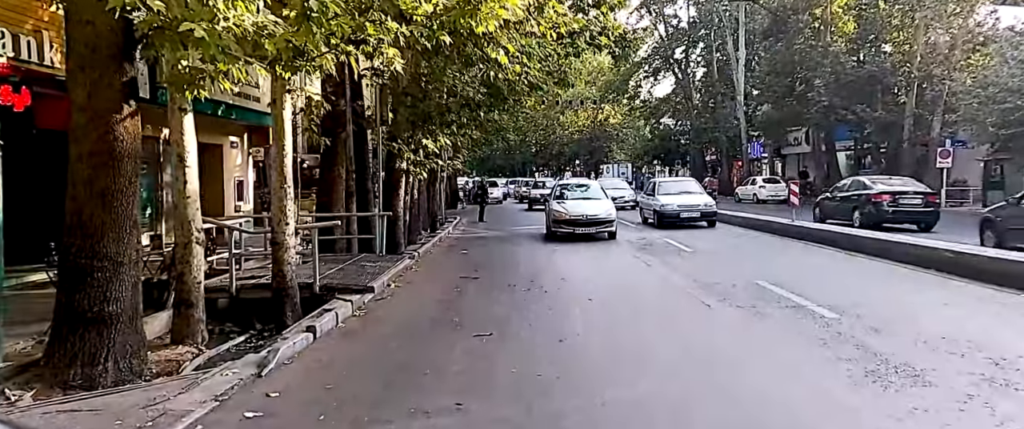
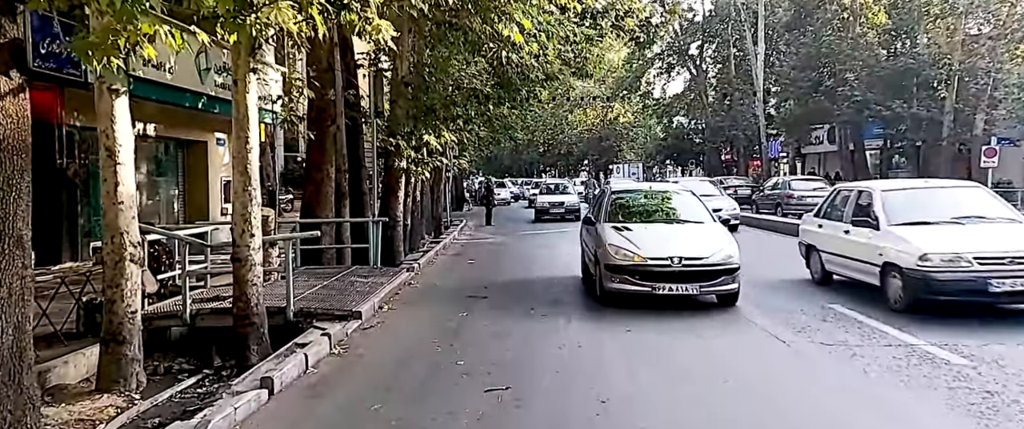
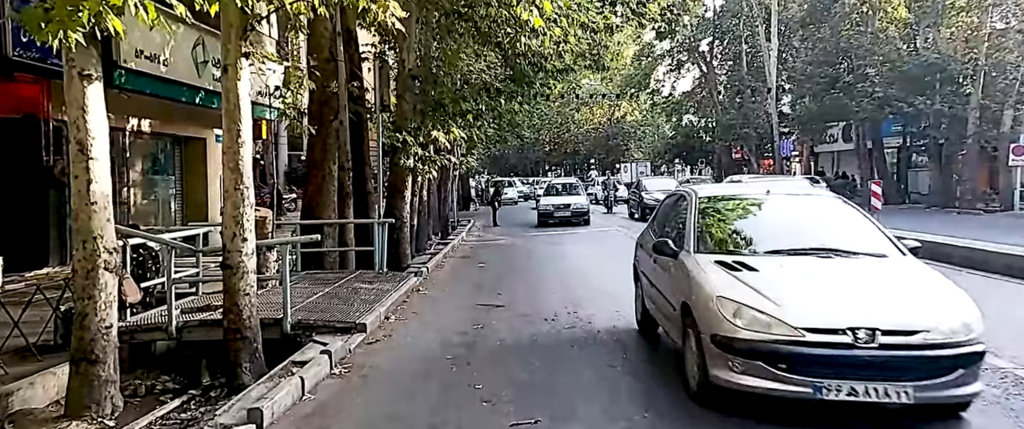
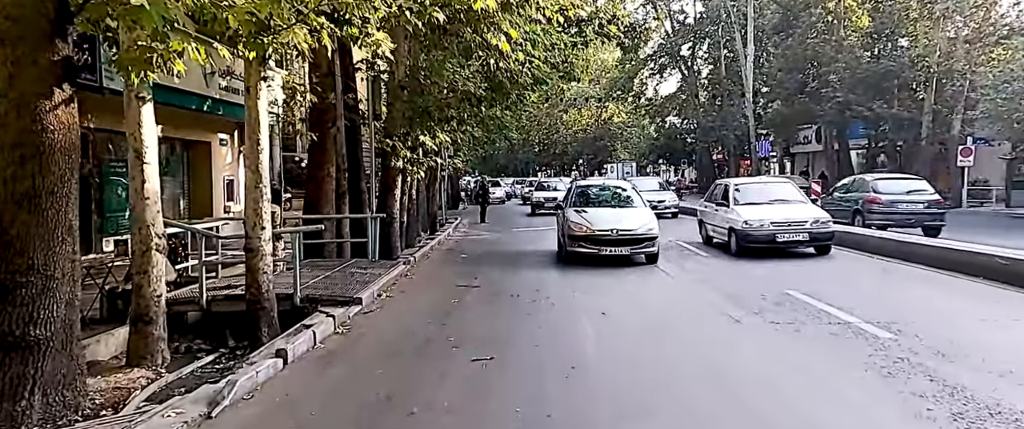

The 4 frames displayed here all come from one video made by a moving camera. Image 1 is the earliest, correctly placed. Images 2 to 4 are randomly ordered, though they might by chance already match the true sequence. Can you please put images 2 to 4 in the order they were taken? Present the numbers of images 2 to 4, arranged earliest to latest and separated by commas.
4, 2, 3
